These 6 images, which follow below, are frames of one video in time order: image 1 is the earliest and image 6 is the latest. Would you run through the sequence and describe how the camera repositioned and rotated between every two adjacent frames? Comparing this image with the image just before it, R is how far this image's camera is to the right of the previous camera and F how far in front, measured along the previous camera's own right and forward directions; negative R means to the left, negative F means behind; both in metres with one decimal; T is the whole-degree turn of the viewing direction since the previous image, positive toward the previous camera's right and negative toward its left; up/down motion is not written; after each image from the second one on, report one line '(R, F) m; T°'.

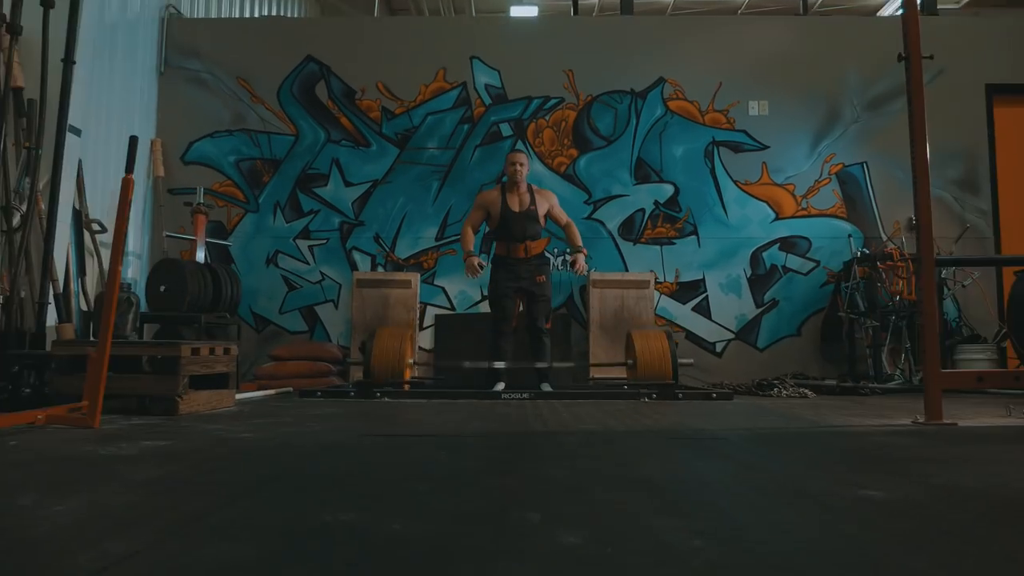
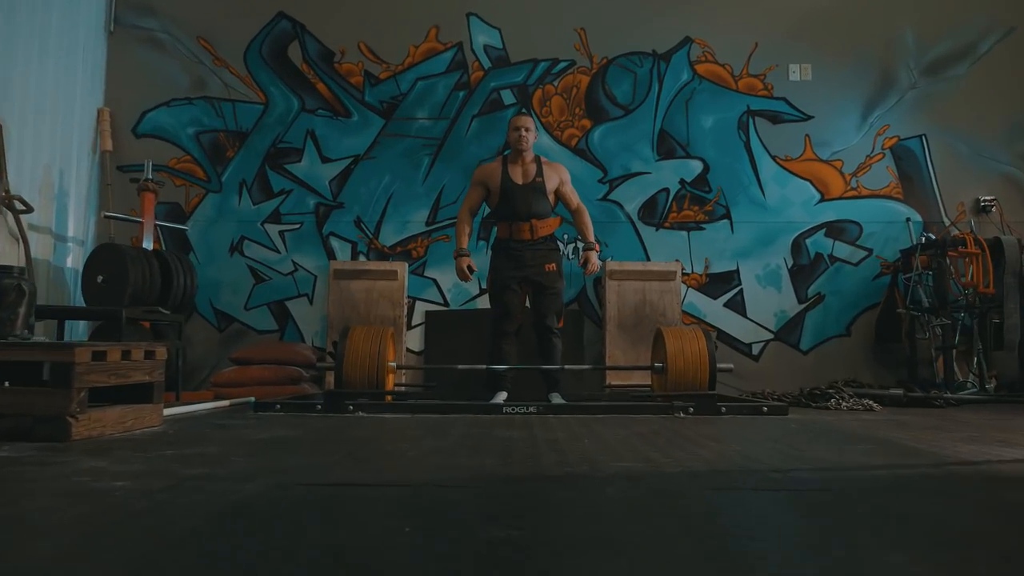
(0.0, +0.9) m; 0°
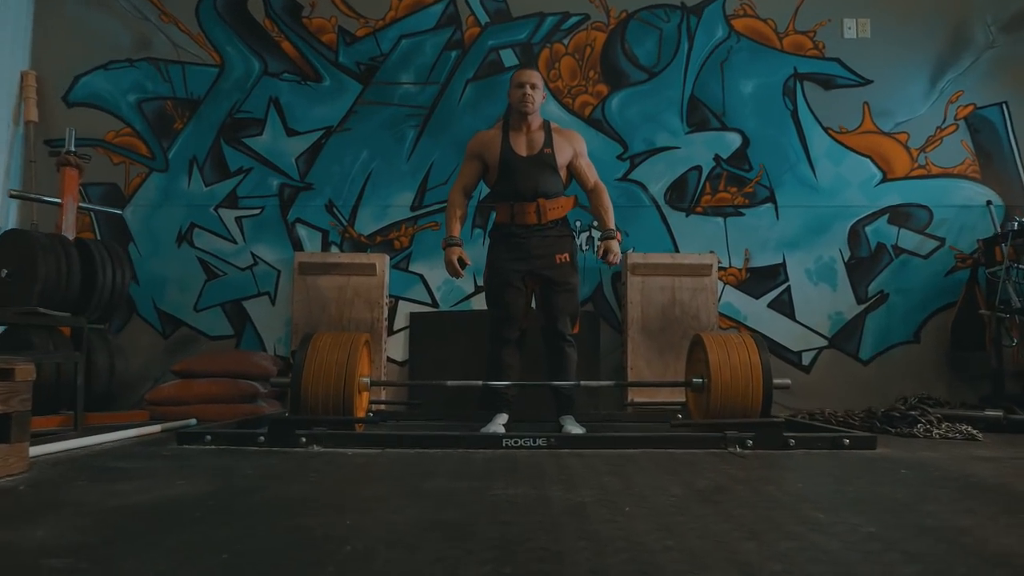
(0.0, +0.9) m; 0°
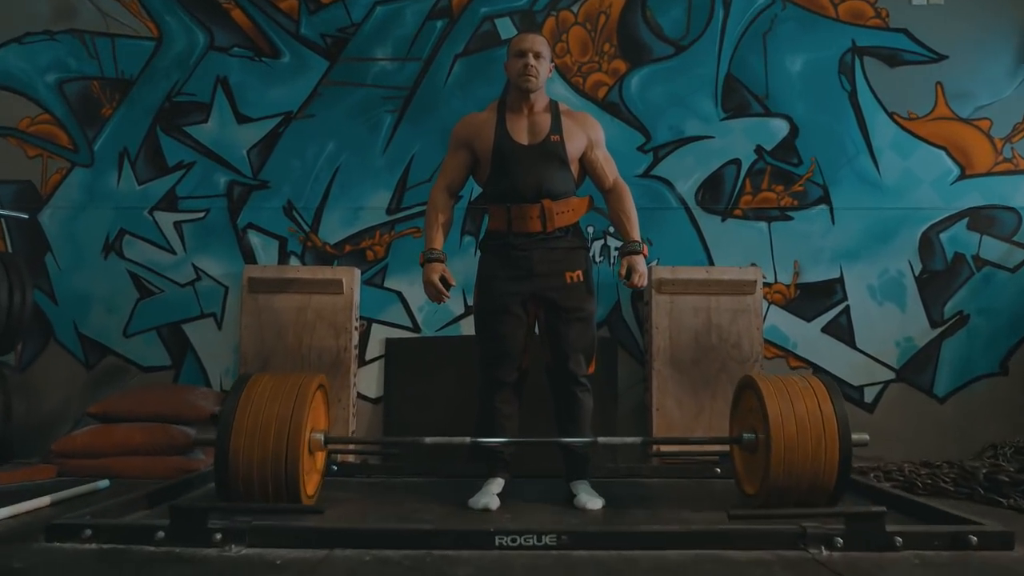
(0.0, +0.8) m; 0°
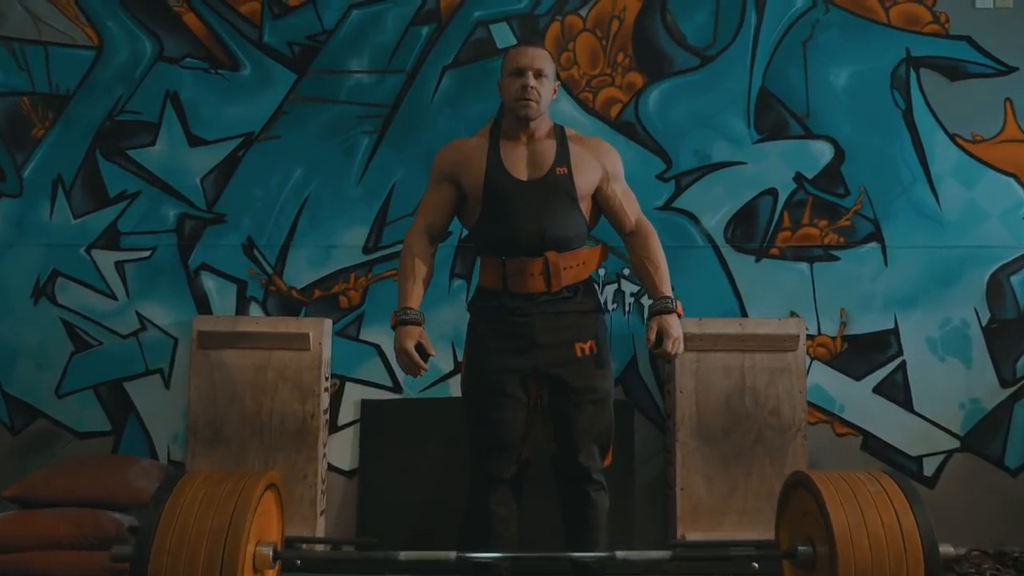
(0.0, +0.5) m; 0°
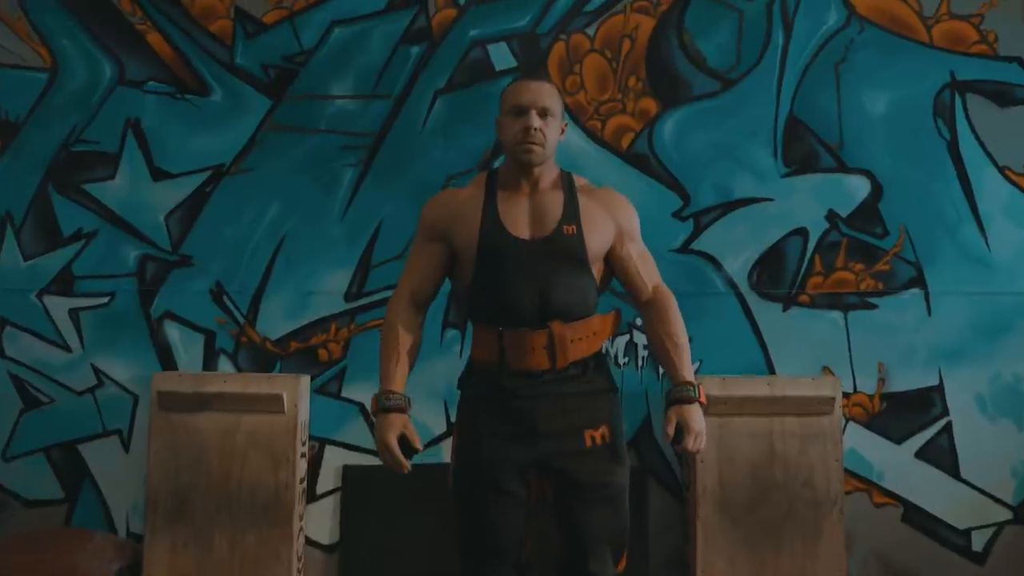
(0.0, +0.3) m; 0°
